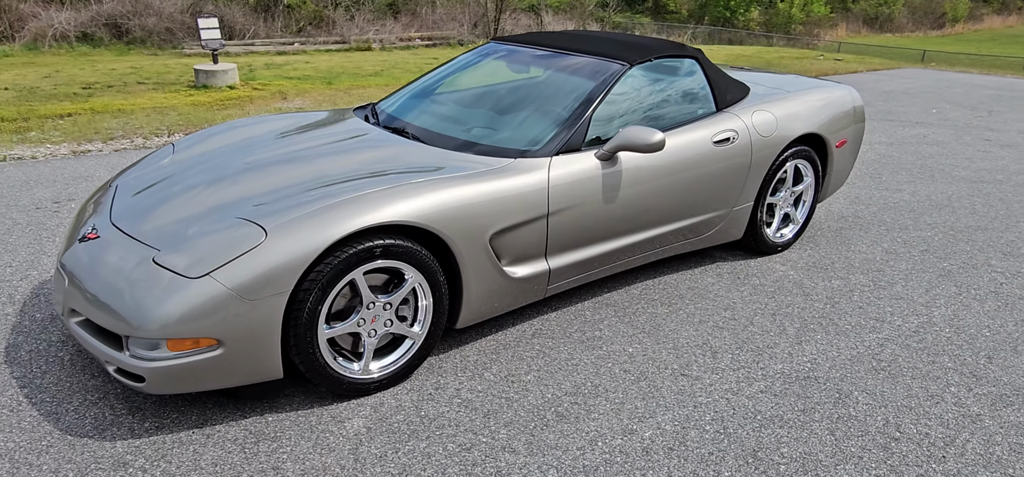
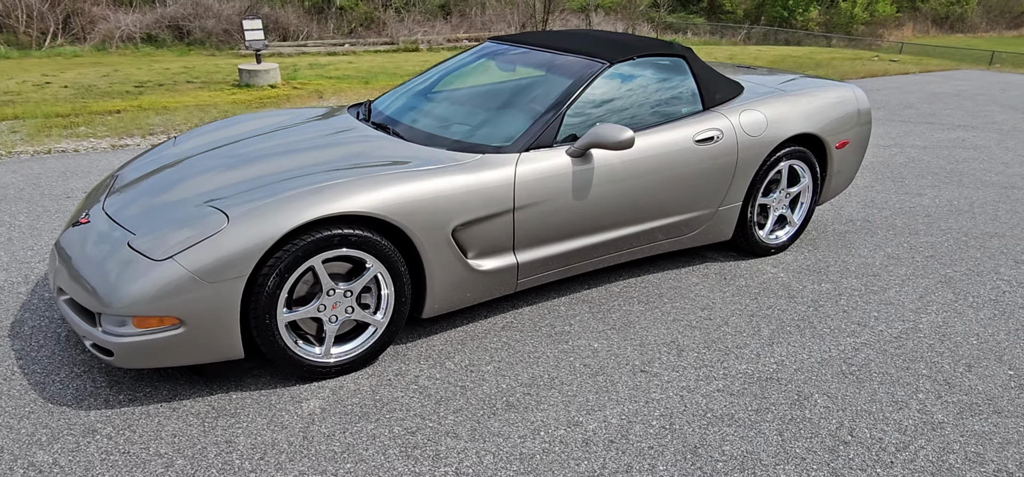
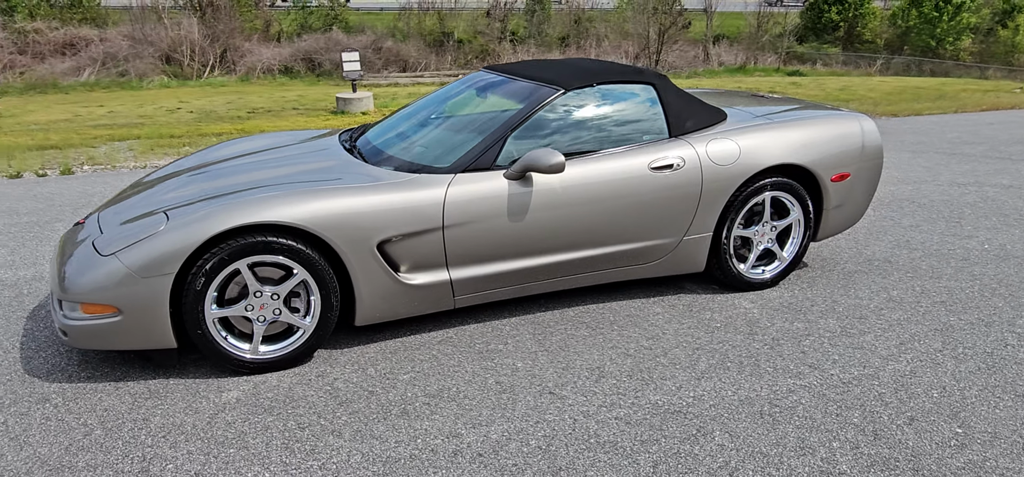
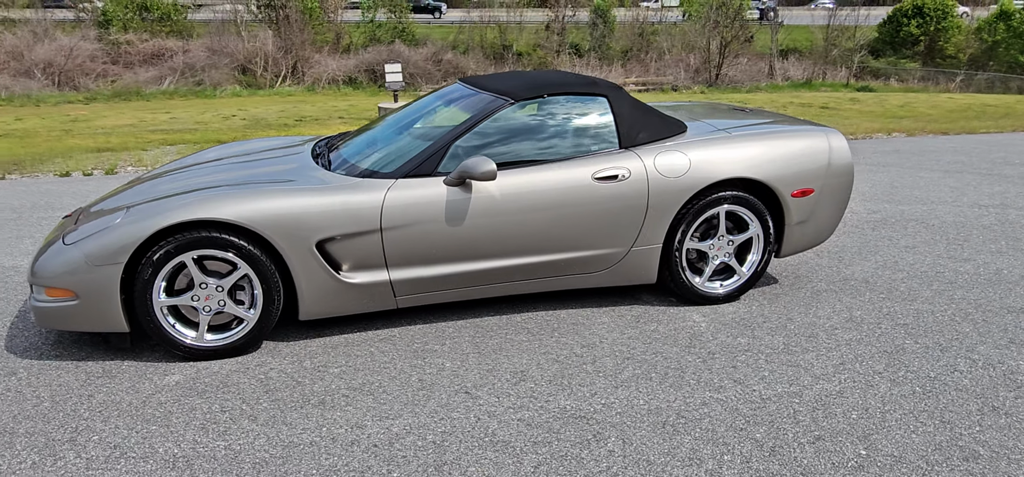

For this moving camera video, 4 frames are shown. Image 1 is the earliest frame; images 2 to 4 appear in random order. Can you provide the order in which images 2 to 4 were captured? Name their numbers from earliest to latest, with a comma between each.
2, 3, 4
